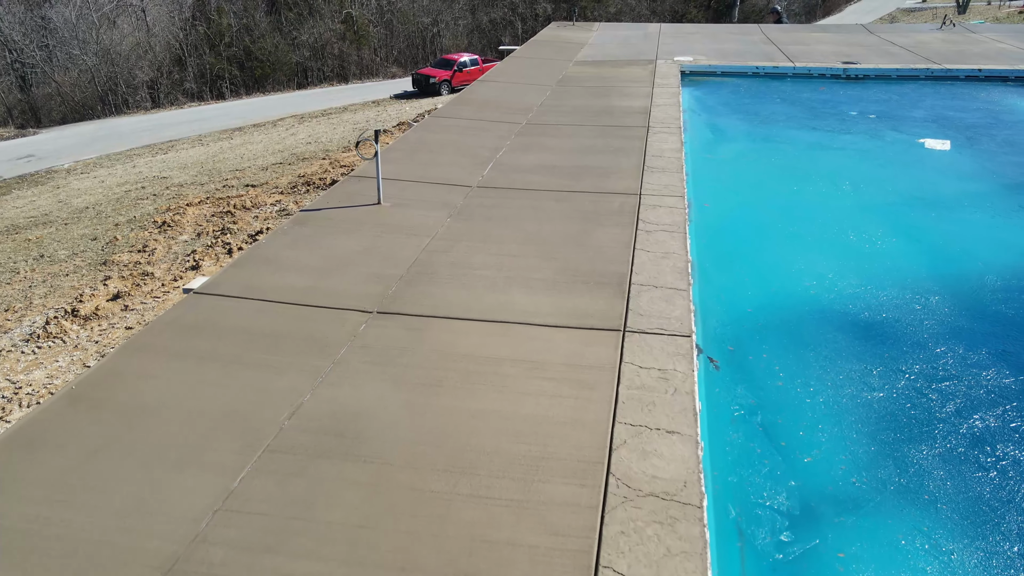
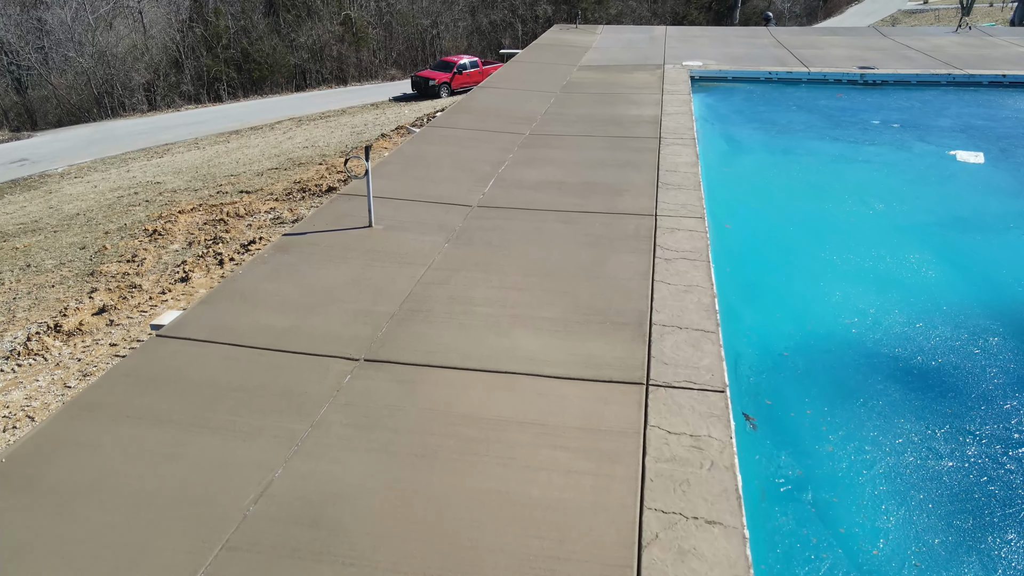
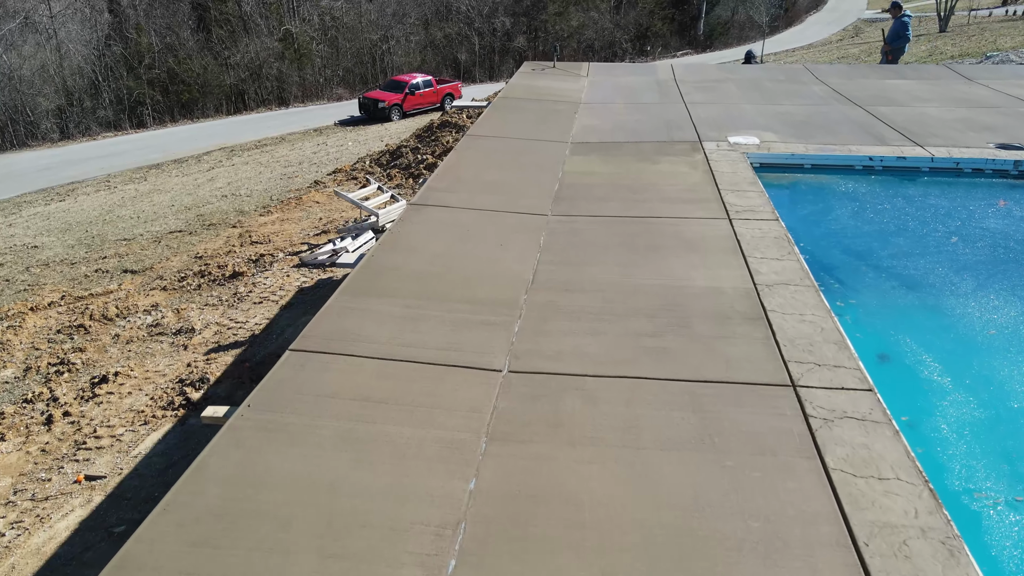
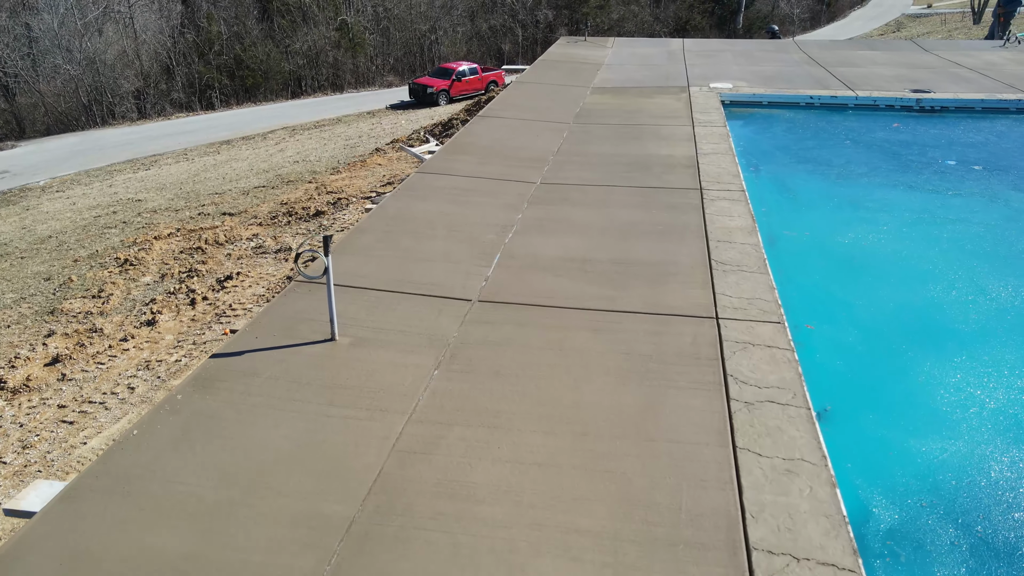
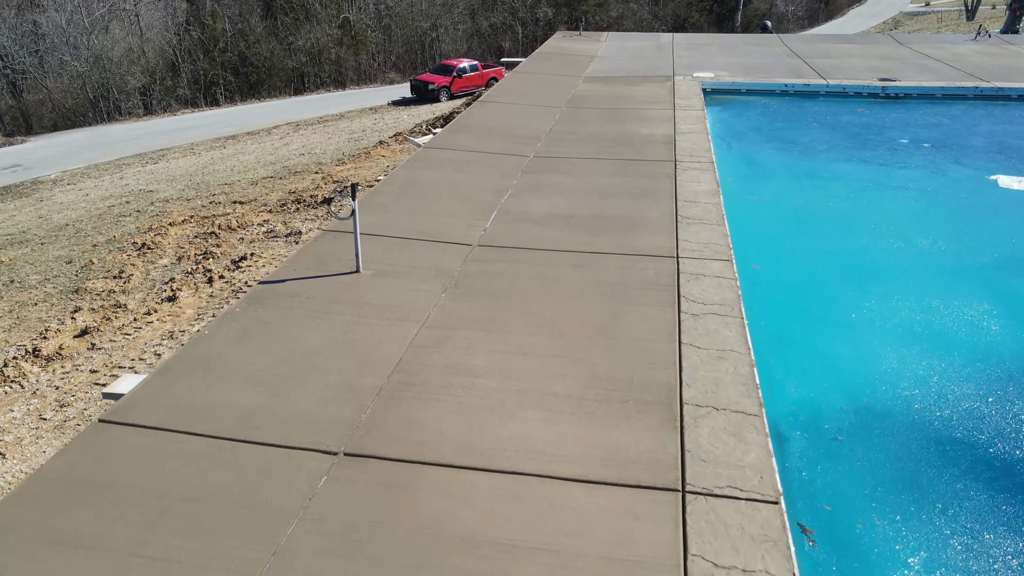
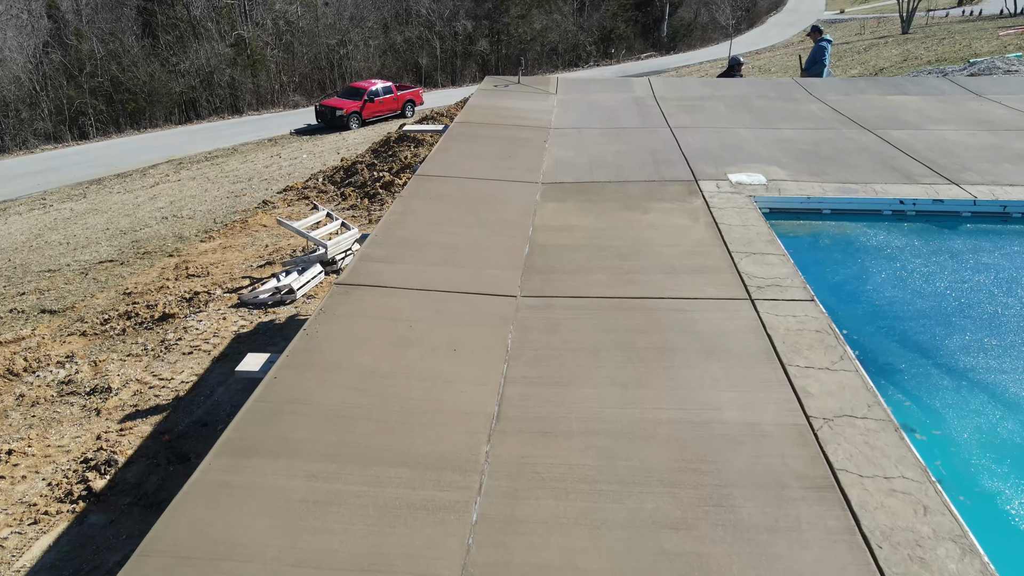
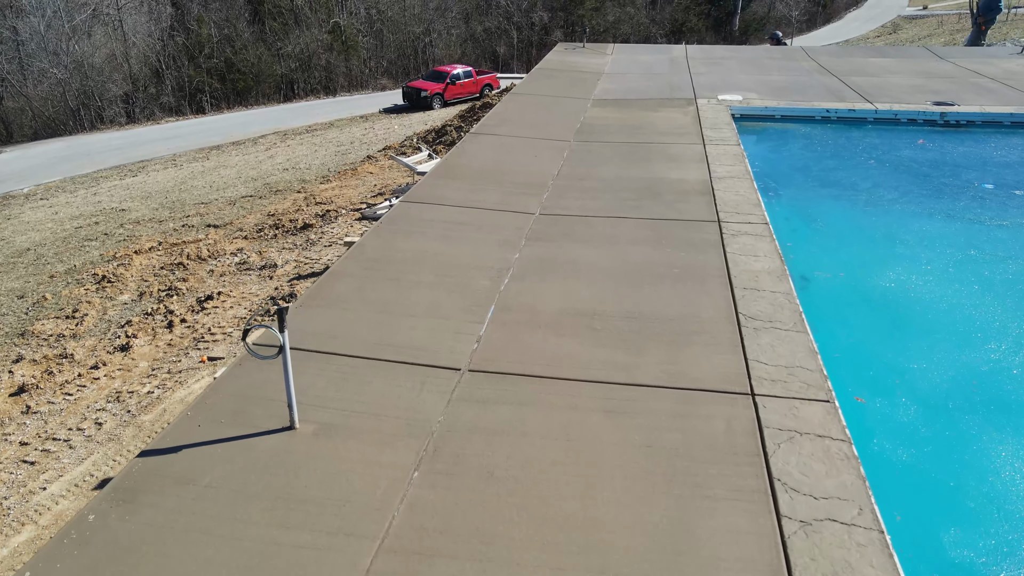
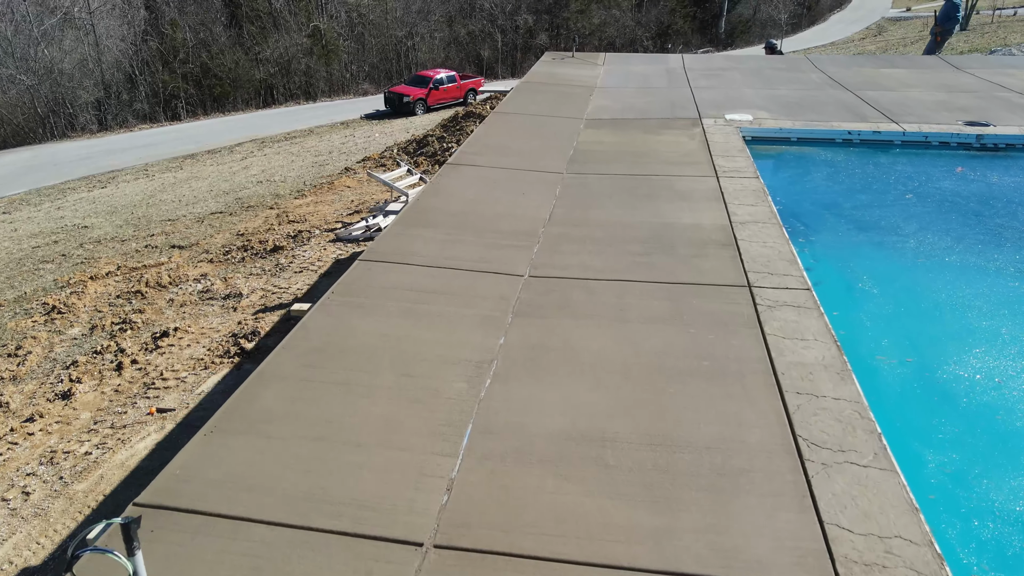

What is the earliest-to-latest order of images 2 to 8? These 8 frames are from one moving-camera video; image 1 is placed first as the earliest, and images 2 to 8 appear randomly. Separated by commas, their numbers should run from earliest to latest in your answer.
2, 5, 4, 7, 8, 3, 6
